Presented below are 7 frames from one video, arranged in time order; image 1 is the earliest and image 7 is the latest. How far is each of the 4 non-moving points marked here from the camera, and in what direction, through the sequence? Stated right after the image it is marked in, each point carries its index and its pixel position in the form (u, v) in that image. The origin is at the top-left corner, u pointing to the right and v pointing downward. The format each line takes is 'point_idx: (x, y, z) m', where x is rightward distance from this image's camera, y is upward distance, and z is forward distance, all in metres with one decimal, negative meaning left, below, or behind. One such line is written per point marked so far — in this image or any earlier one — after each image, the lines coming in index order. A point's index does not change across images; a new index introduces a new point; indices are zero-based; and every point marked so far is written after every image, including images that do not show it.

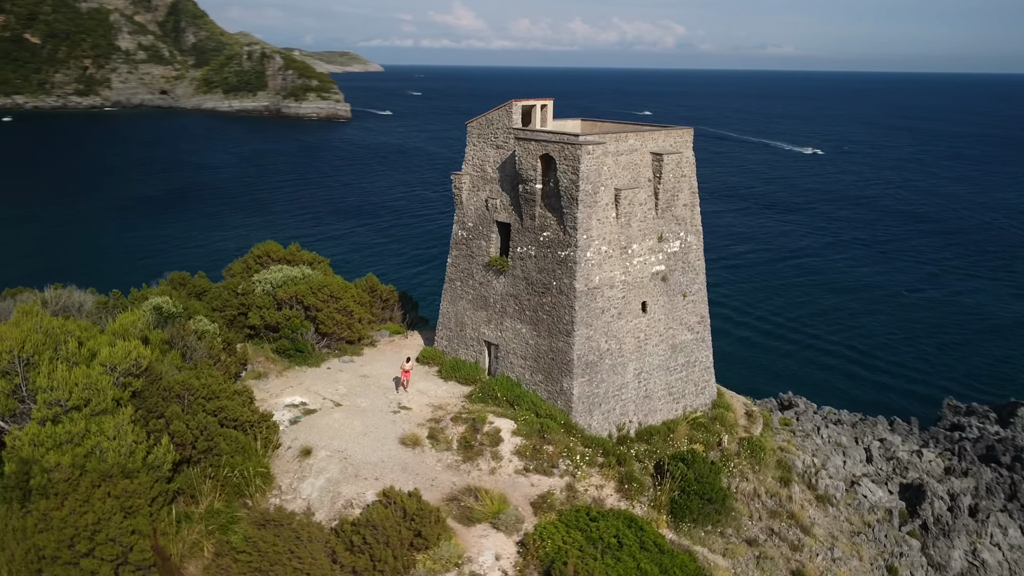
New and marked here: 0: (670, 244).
0: (+3.9, +1.1, +19.9) m
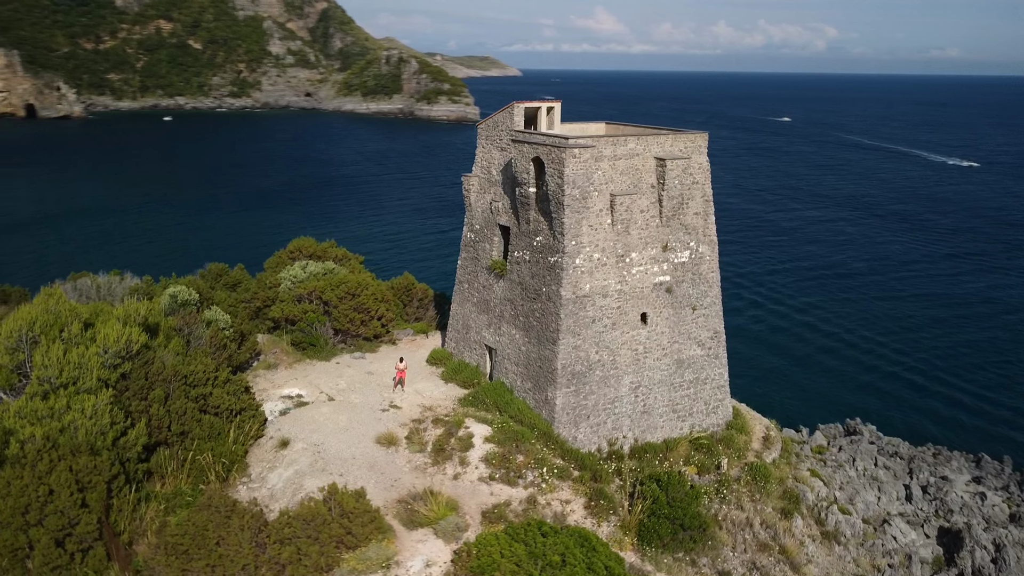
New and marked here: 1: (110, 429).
0: (+3.8, +0.8, +18.9) m
1: (-7.5, -2.6, +15.2) m
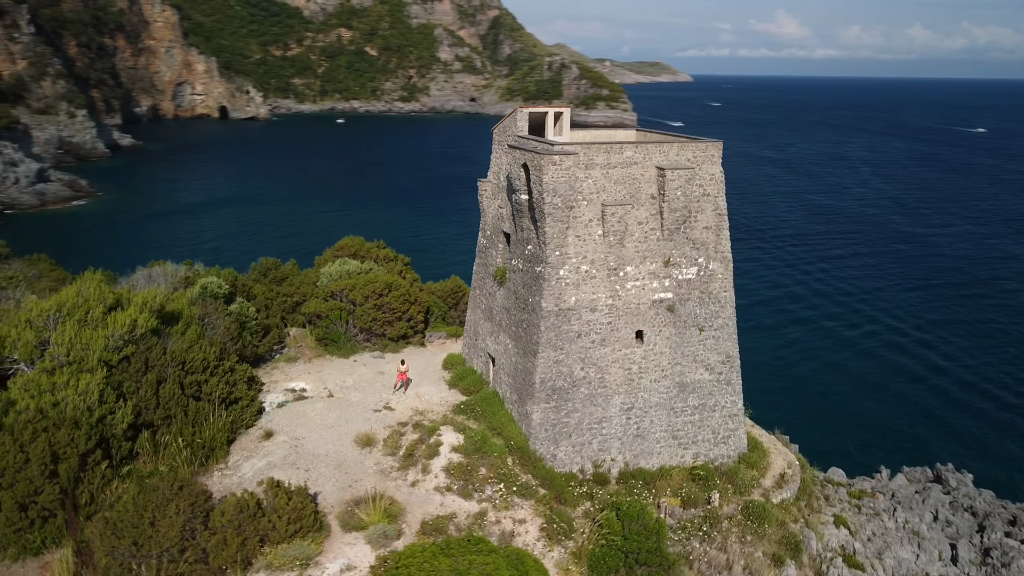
0: (+3.7, +0.4, +17.8) m
1: (-8.4, -2.4, +16.3) m
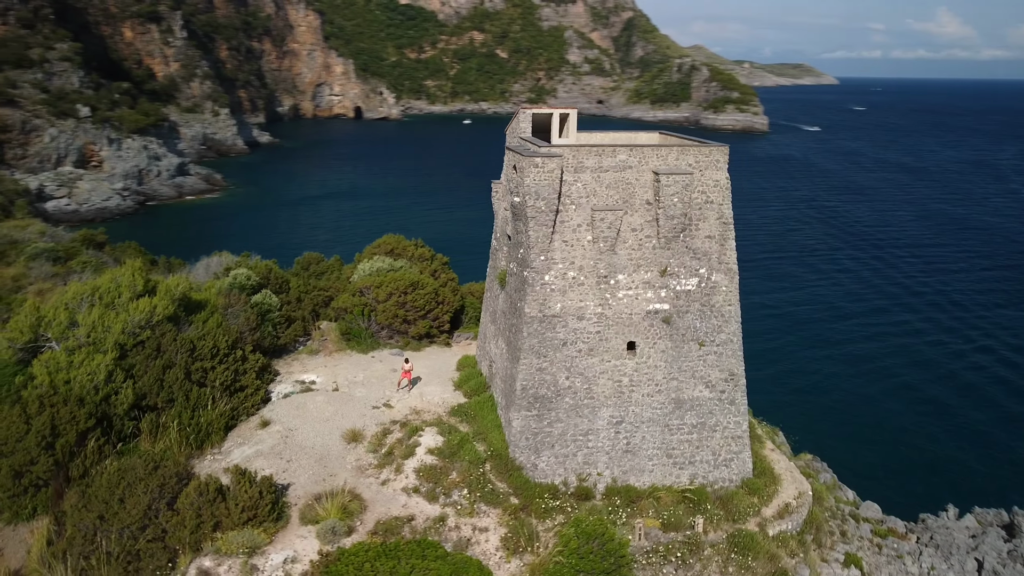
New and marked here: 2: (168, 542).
0: (+3.5, +0.1, +16.9) m
1: (-8.8, -2.1, +17.3) m
2: (-5.9, -4.4, +13.9) m
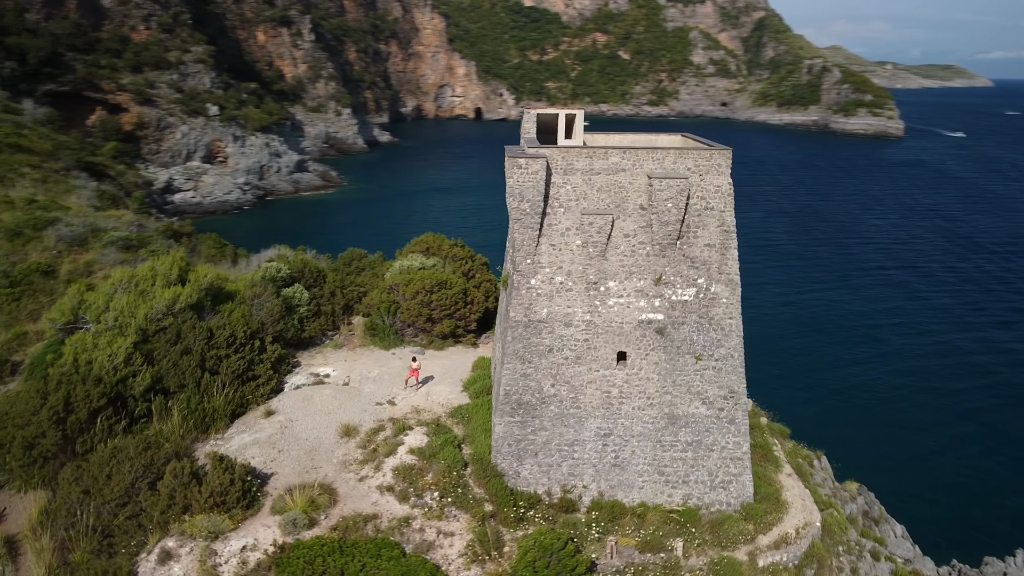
0: (+3.2, 0.0, +16.1) m
1: (-8.9, -1.8, +18.3) m
2: (-6.7, -4.2, +14.5) m
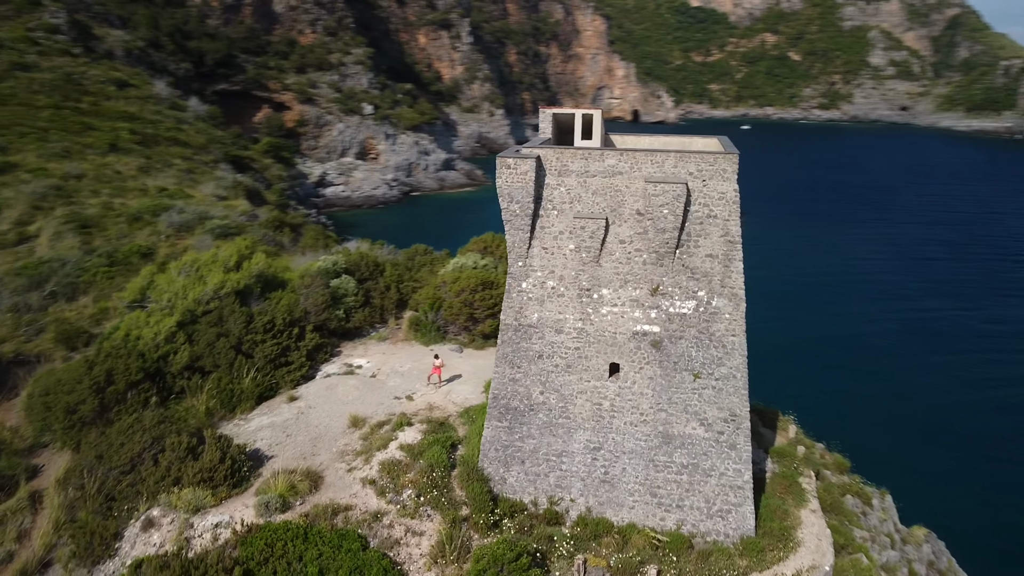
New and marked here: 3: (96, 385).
0: (+3.0, -0.3, +15.1) m
1: (-8.5, -1.4, +19.7) m
2: (-7.2, -3.9, +15.6) m
3: (-9.4, -2.2, +18.4) m
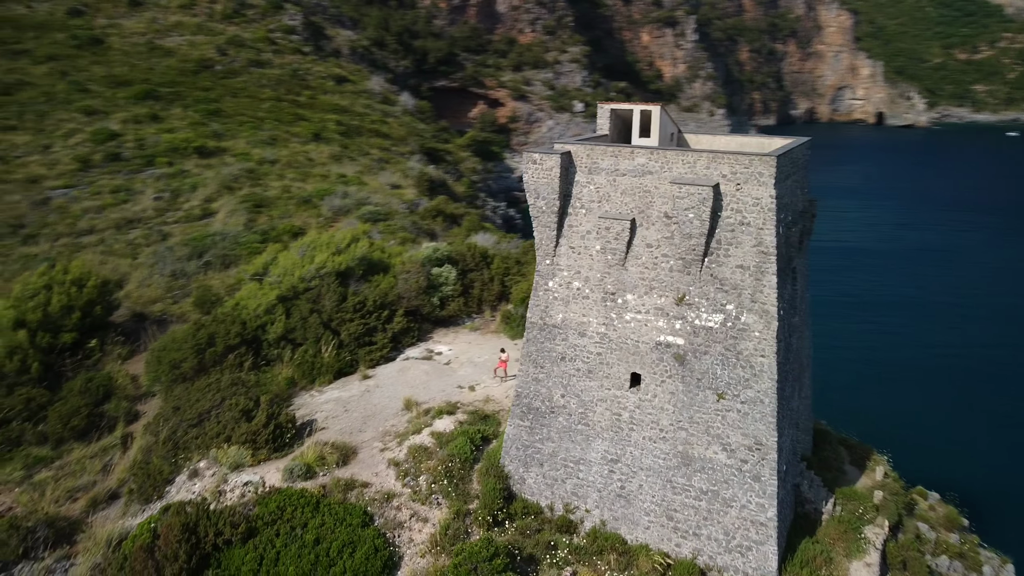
0: (+3.2, -0.4, +14.0) m
1: (-6.7, -0.8, +21.6) m
2: (-6.7, -3.3, +17.3) m
3: (-8.0, -1.5, +20.5) m
